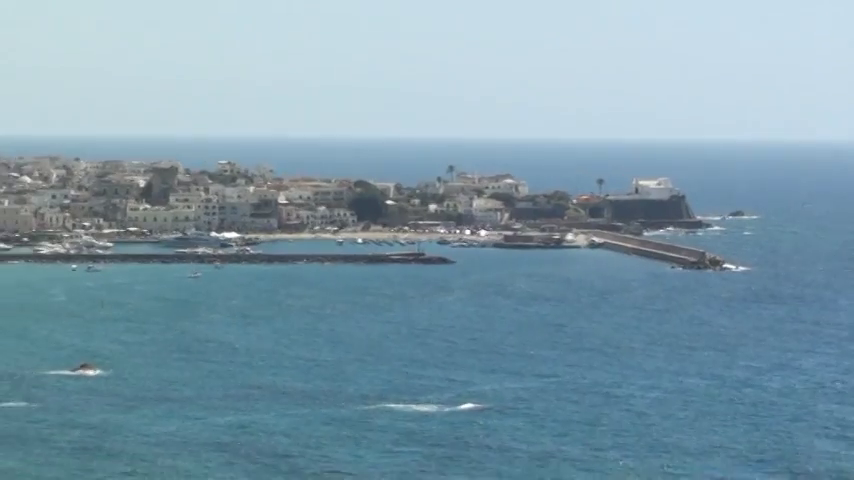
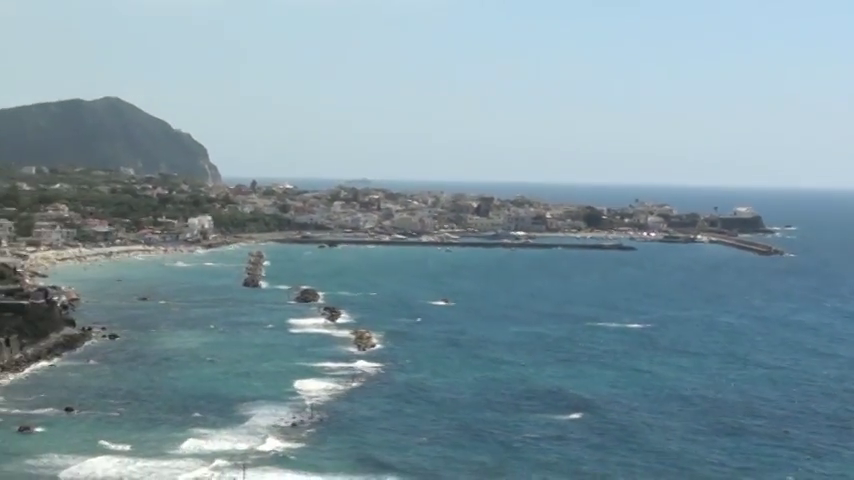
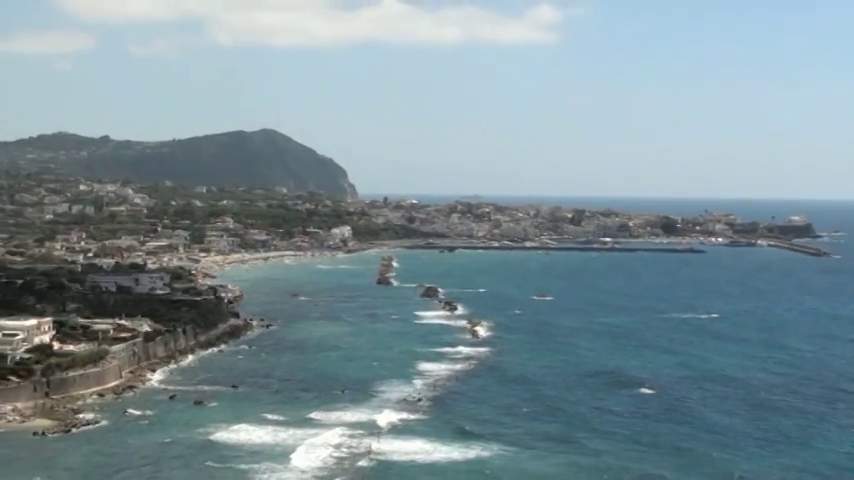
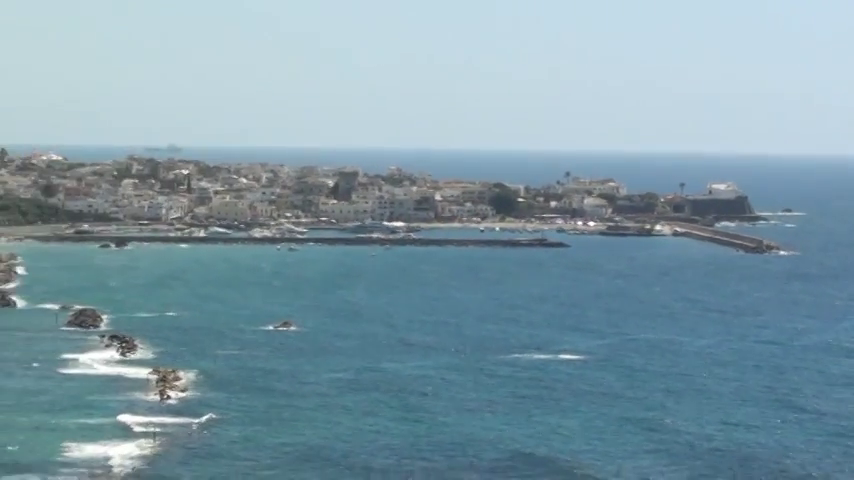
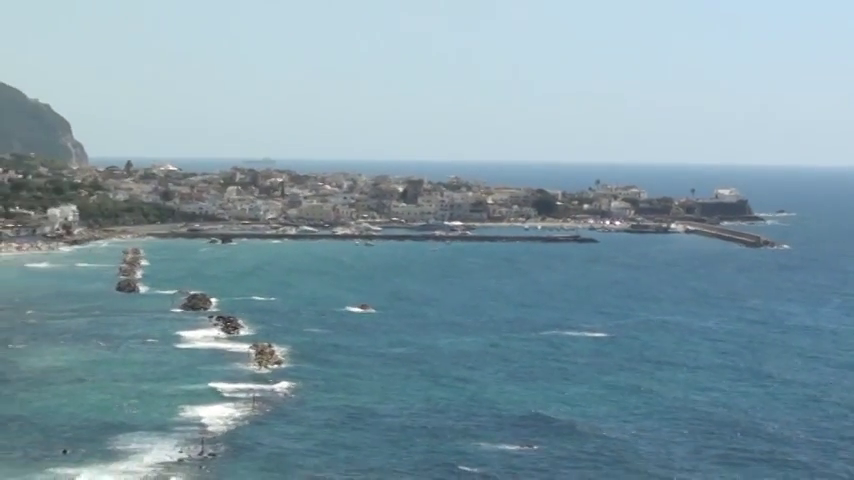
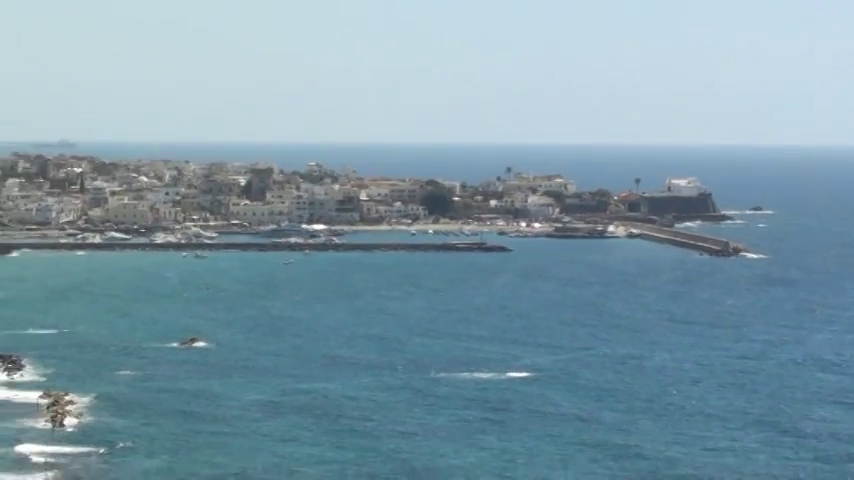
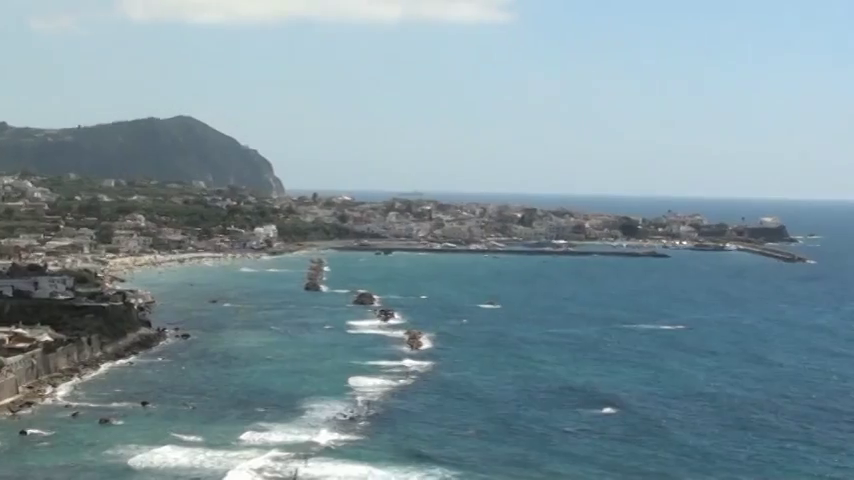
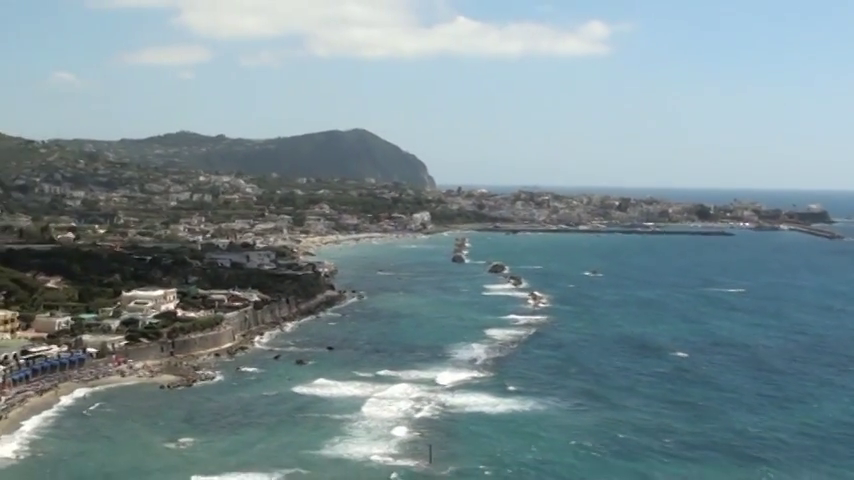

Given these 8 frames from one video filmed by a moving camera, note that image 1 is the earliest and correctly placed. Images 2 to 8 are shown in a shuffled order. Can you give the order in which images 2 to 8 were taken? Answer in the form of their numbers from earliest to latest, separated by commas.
6, 4, 5, 2, 7, 3, 8
